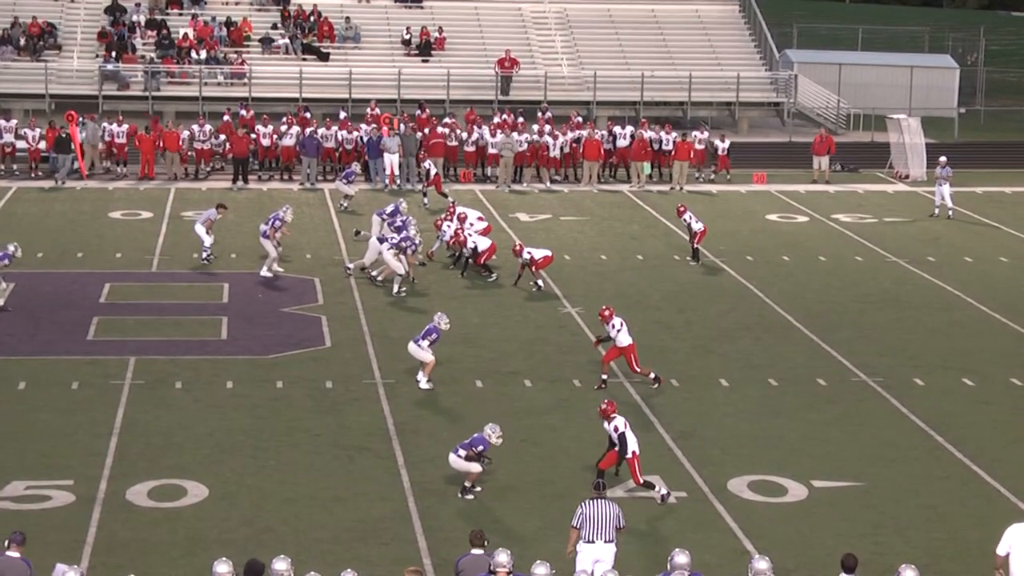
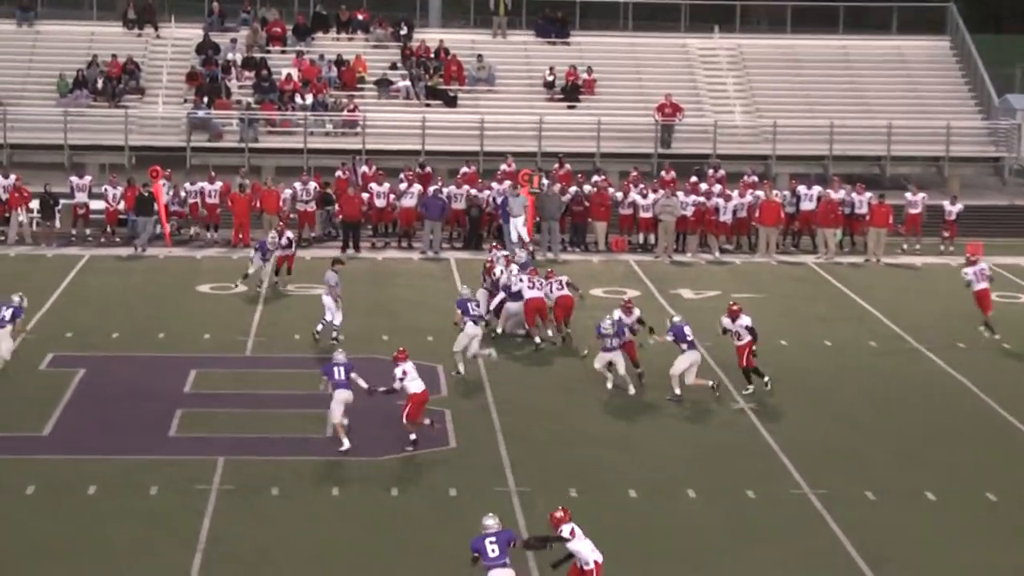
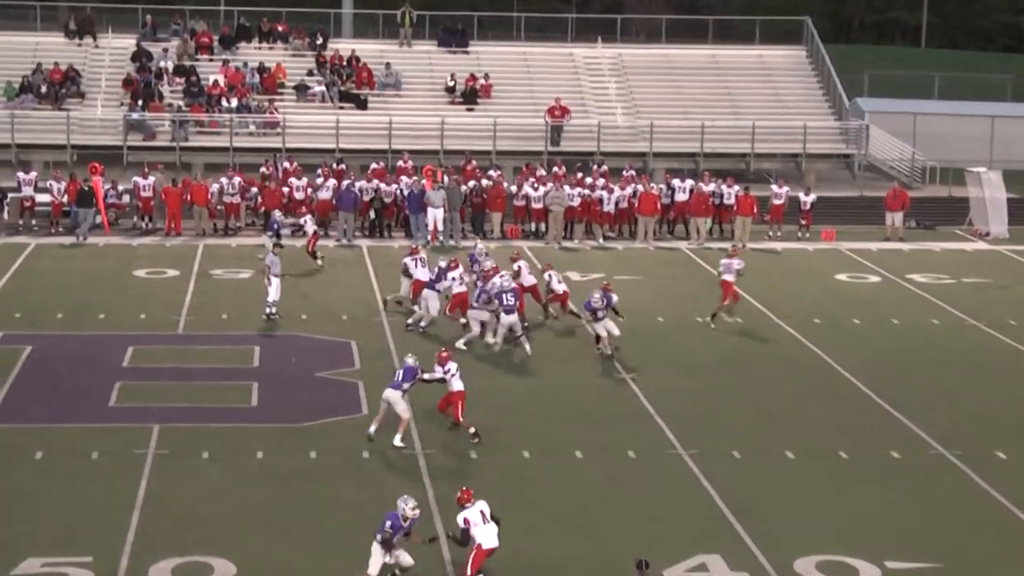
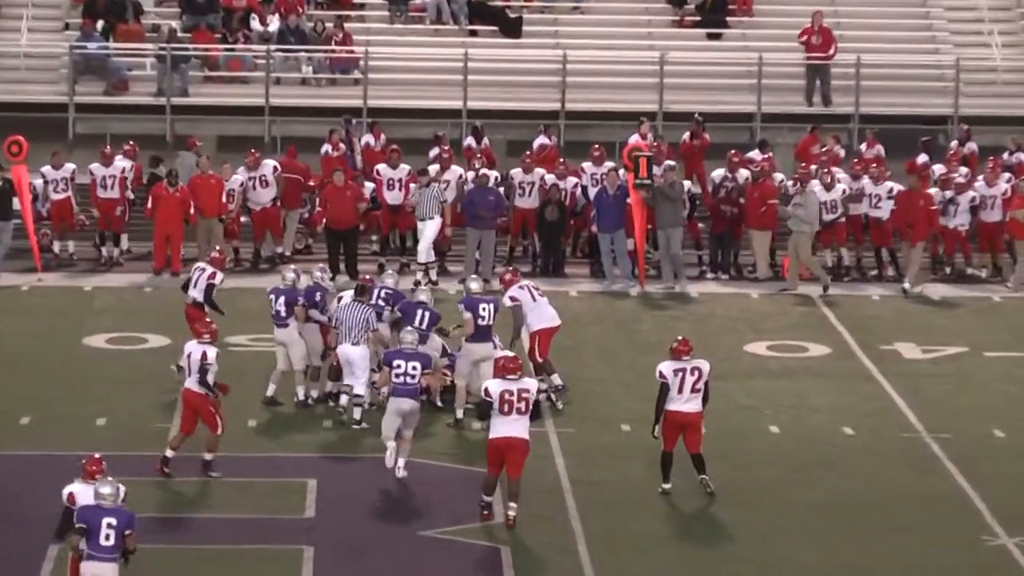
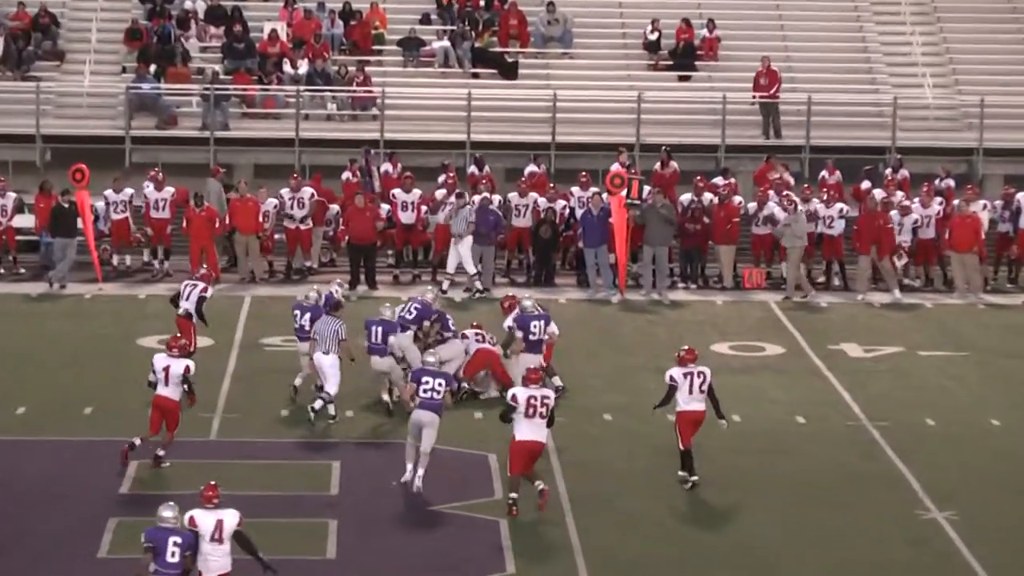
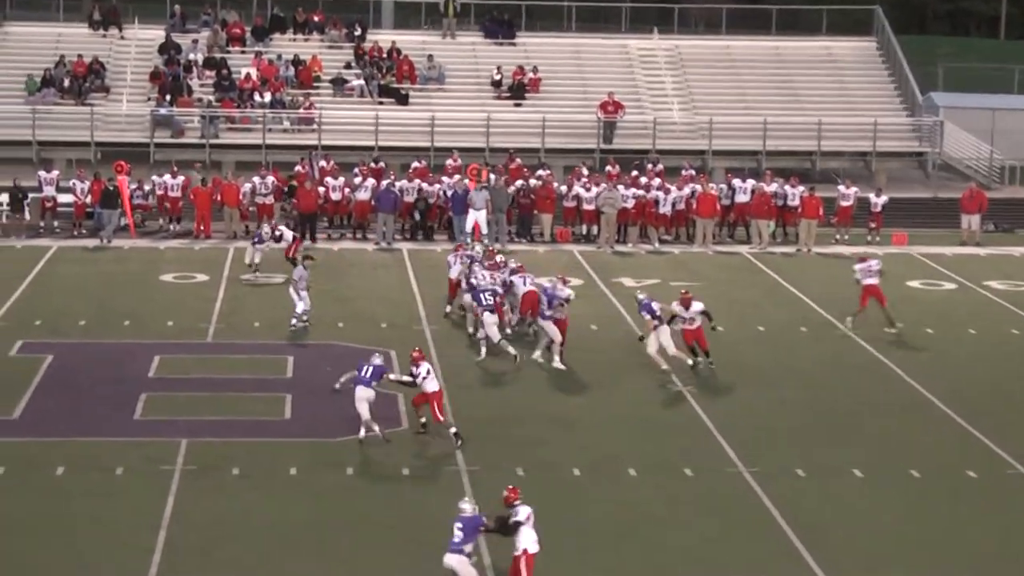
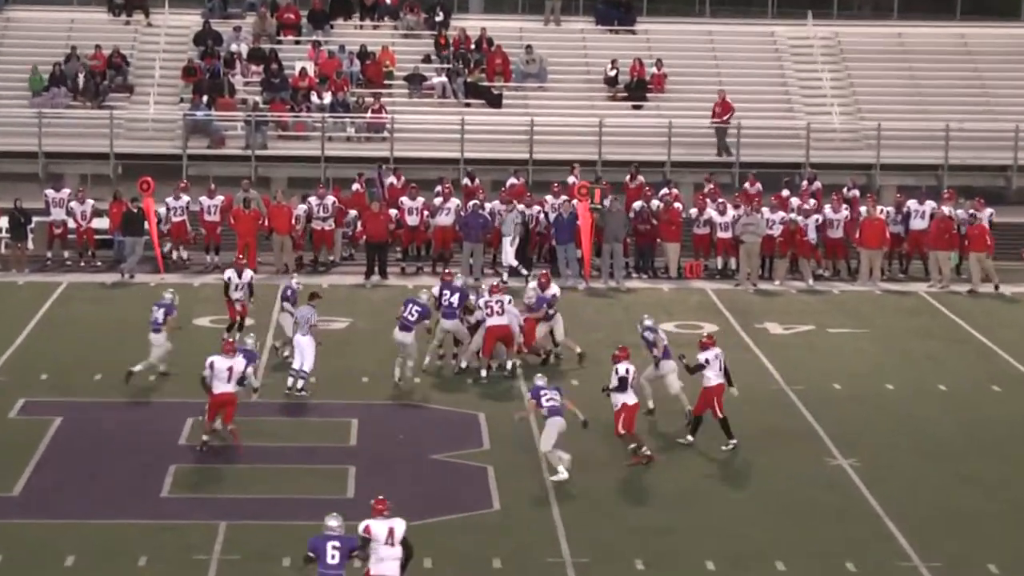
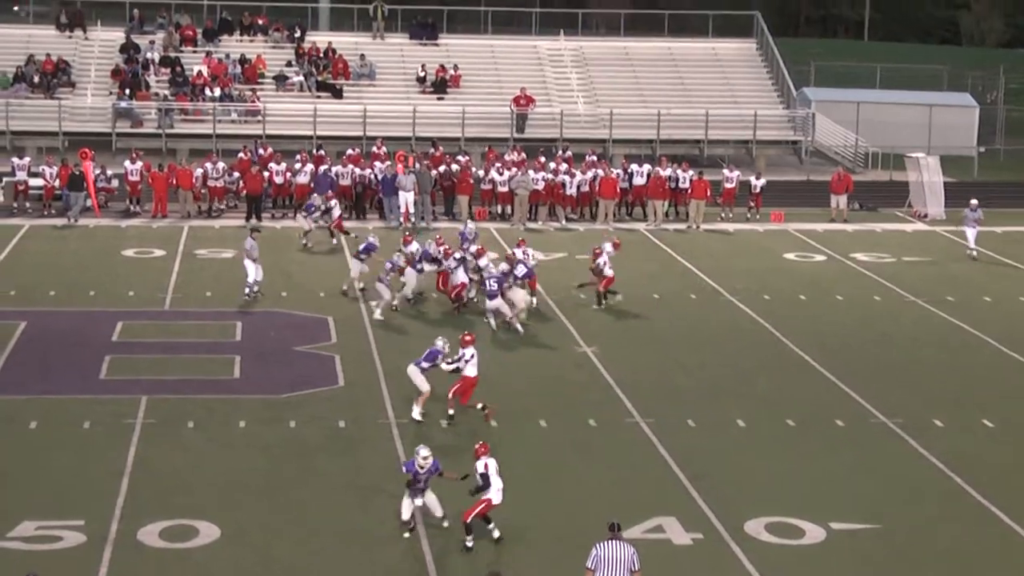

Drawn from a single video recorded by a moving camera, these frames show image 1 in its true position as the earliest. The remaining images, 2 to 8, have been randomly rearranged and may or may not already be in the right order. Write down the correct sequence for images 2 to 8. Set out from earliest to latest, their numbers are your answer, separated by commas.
8, 3, 6, 2, 7, 5, 4
